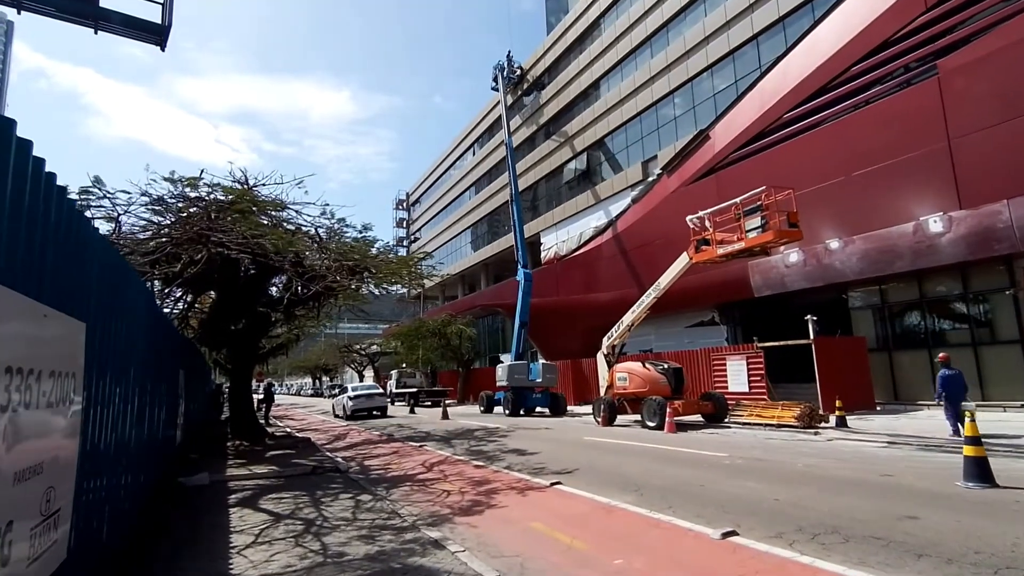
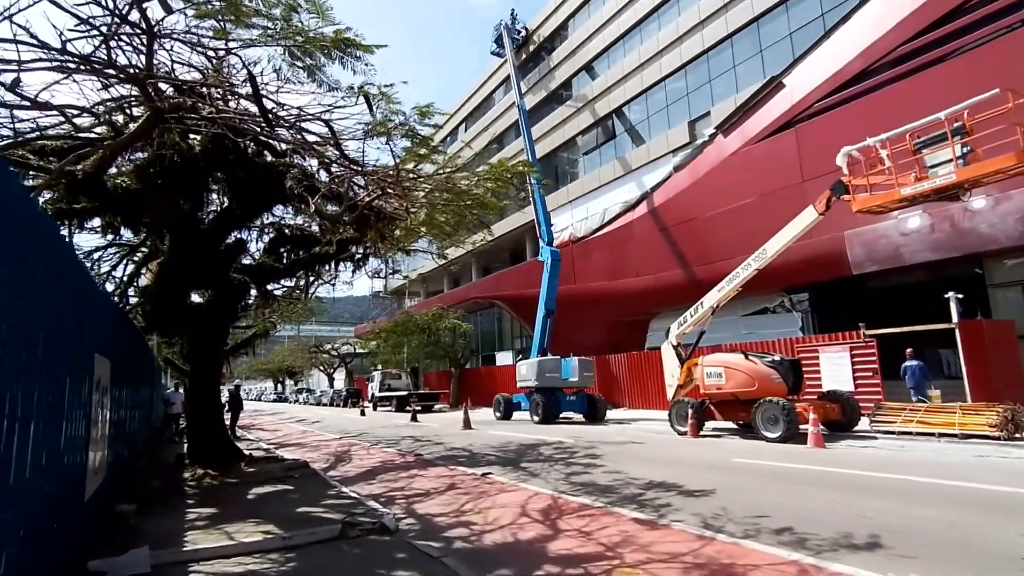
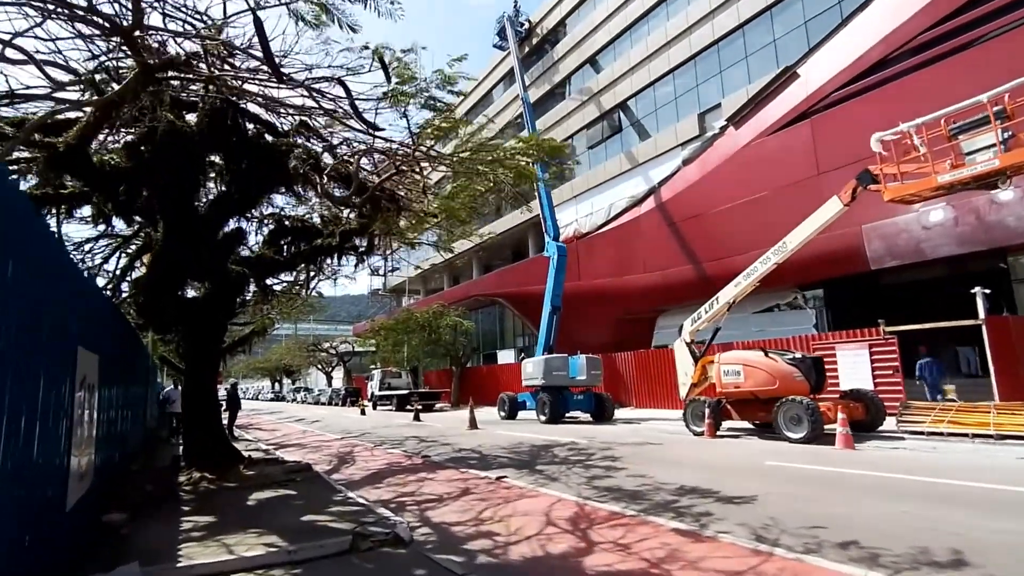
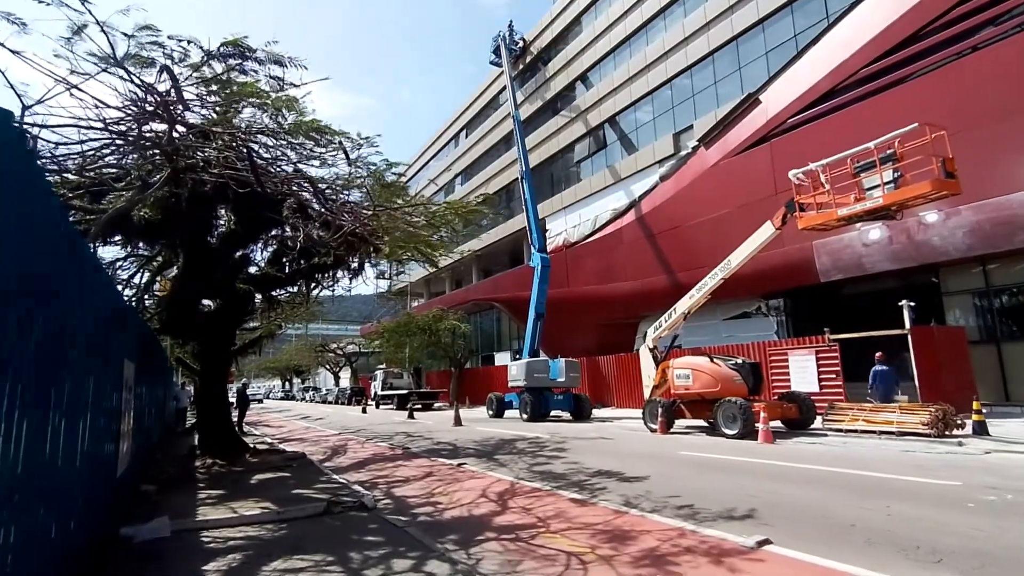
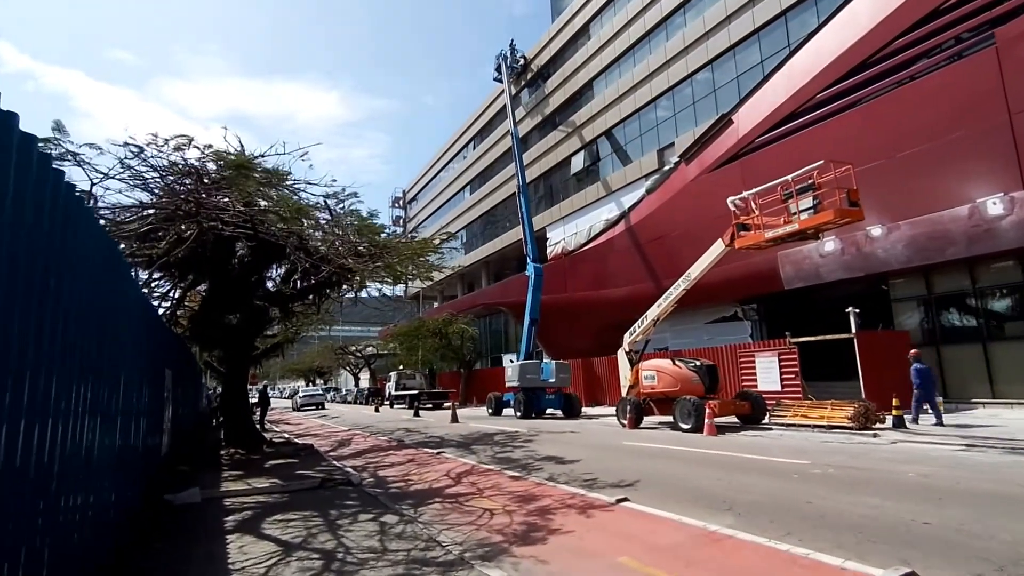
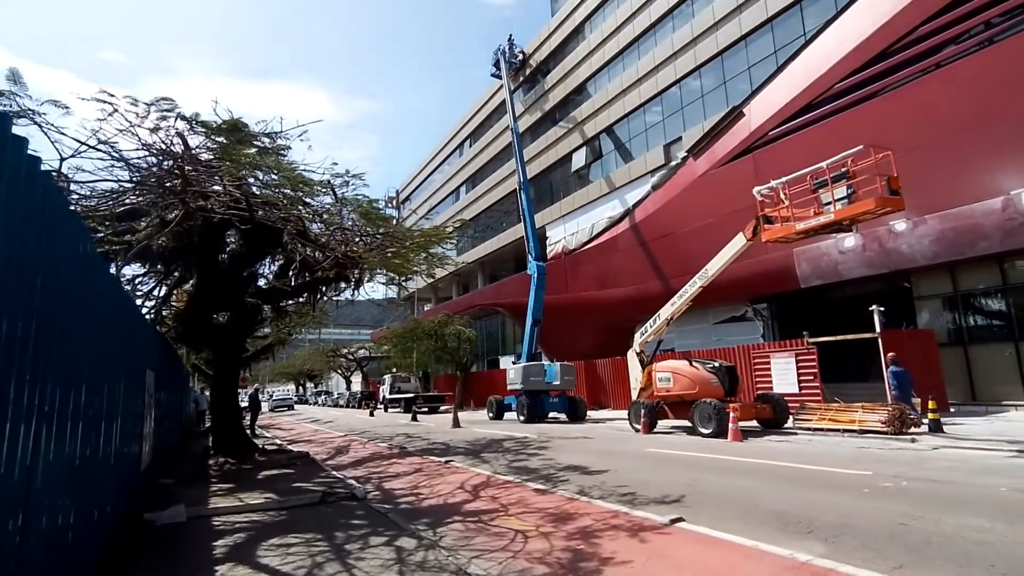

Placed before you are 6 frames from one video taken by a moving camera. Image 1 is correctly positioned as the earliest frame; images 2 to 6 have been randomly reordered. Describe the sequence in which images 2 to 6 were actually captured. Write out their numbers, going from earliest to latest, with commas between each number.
5, 6, 4, 2, 3
